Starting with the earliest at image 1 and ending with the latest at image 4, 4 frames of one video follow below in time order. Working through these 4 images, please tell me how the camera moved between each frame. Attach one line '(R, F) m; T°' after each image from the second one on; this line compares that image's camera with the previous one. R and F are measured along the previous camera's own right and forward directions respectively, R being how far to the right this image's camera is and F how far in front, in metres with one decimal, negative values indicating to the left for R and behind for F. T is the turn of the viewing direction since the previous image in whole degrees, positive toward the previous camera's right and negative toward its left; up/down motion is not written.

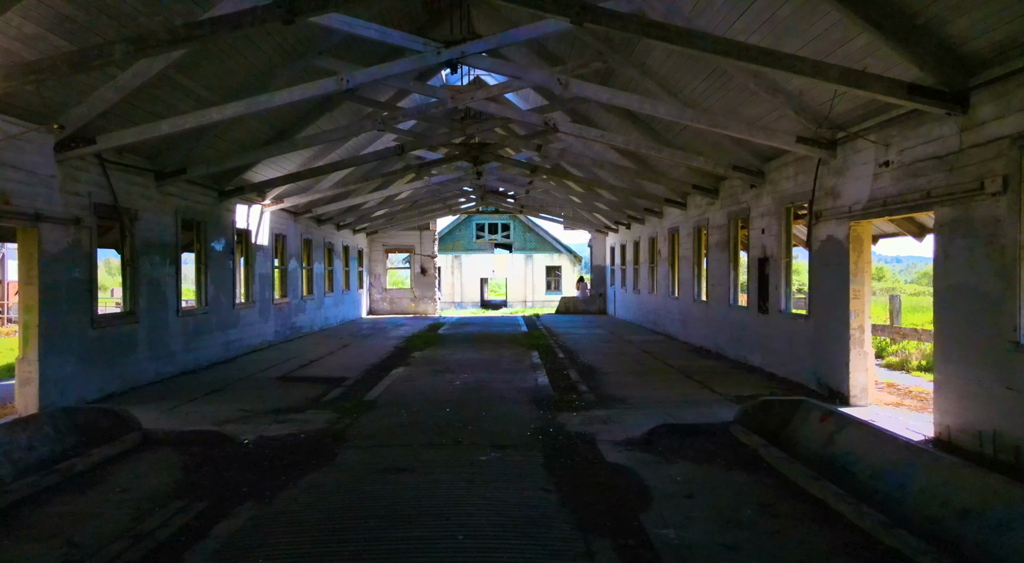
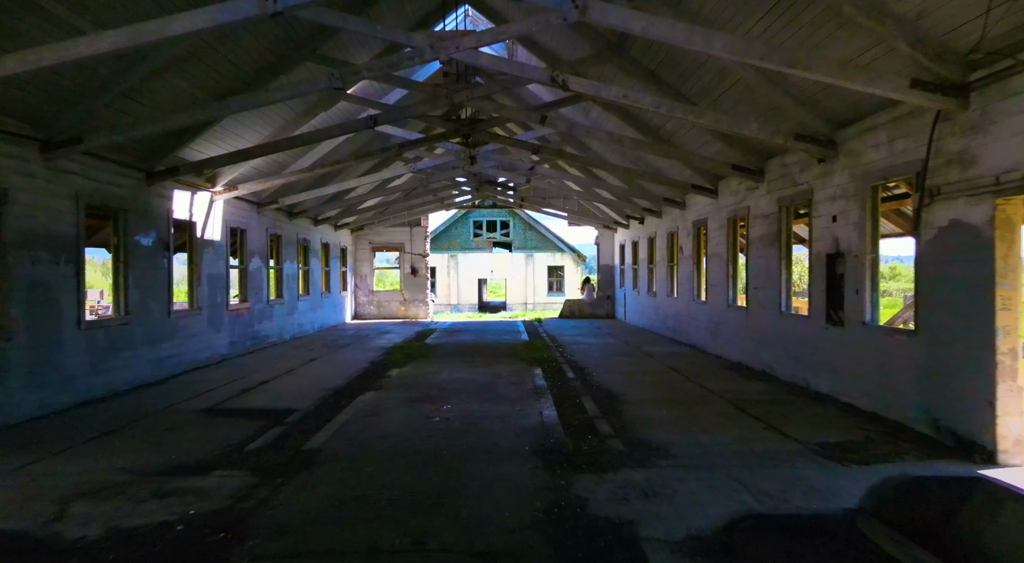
(0.0, +2.1) m; 0°
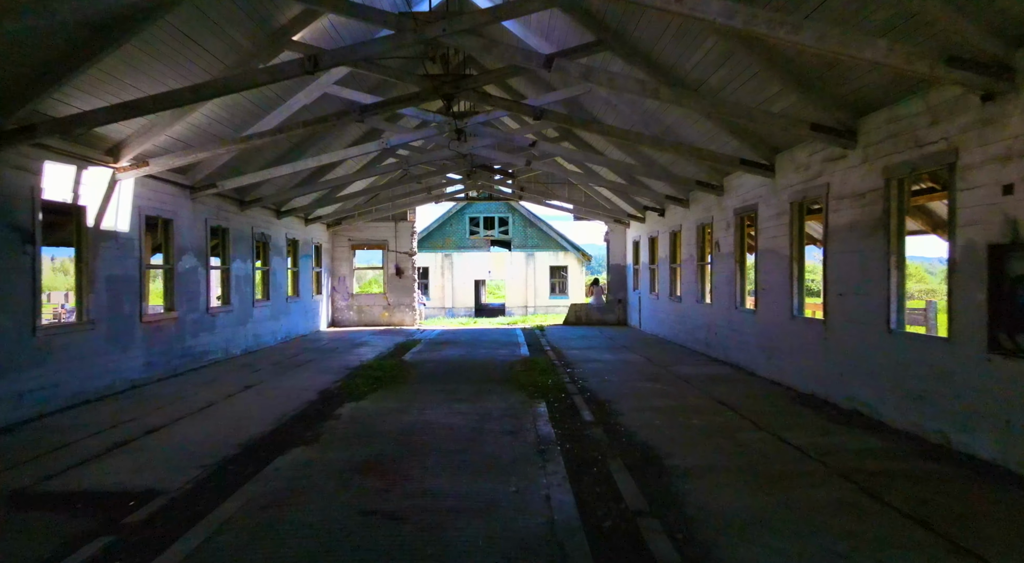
(+0.1, +2.6) m; 0°
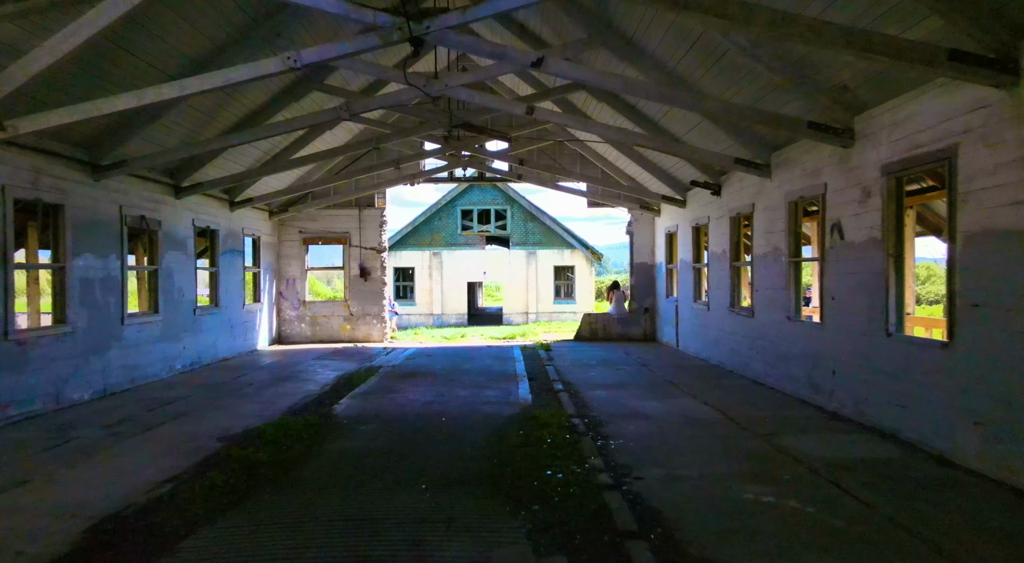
(+0.1, +4.2) m; 0°
